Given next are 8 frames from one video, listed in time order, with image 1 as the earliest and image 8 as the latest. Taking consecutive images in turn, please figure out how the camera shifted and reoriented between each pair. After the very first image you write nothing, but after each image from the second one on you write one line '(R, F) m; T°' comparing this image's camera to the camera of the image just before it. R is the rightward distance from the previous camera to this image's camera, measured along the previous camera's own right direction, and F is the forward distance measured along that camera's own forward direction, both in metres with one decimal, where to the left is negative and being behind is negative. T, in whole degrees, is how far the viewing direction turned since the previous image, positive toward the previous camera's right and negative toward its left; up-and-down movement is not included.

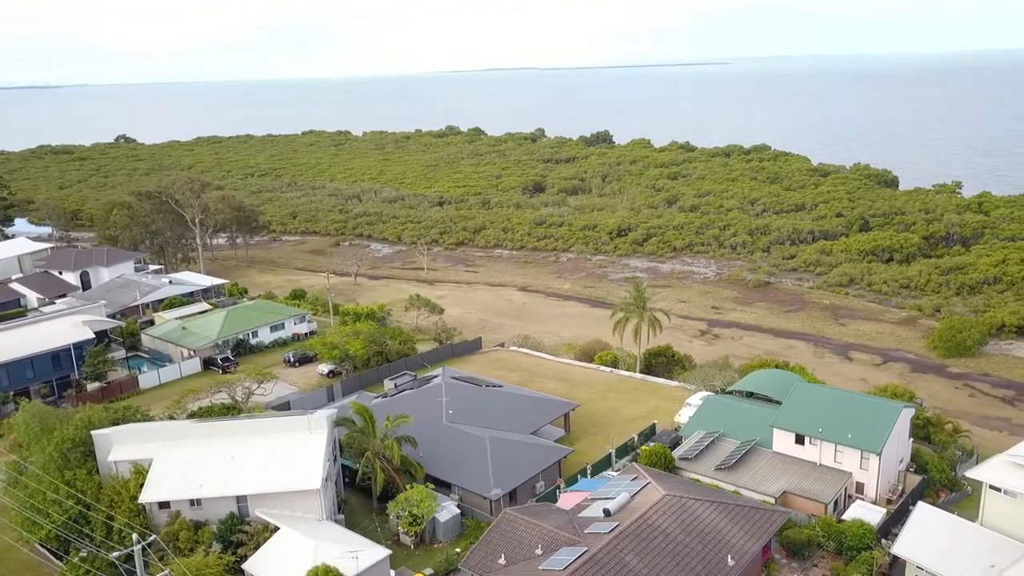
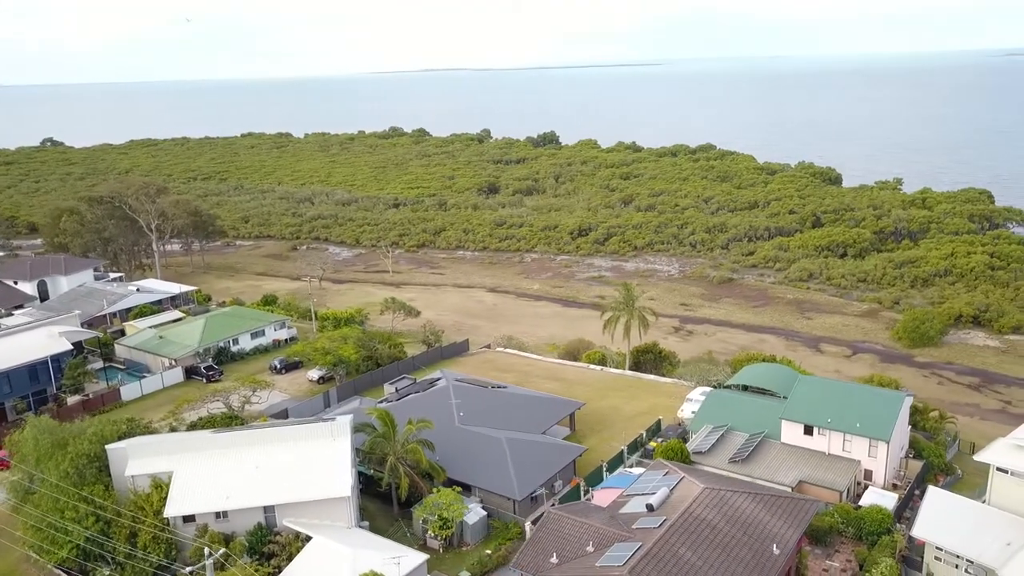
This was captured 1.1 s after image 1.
(-2.1, 0.0) m; +4°
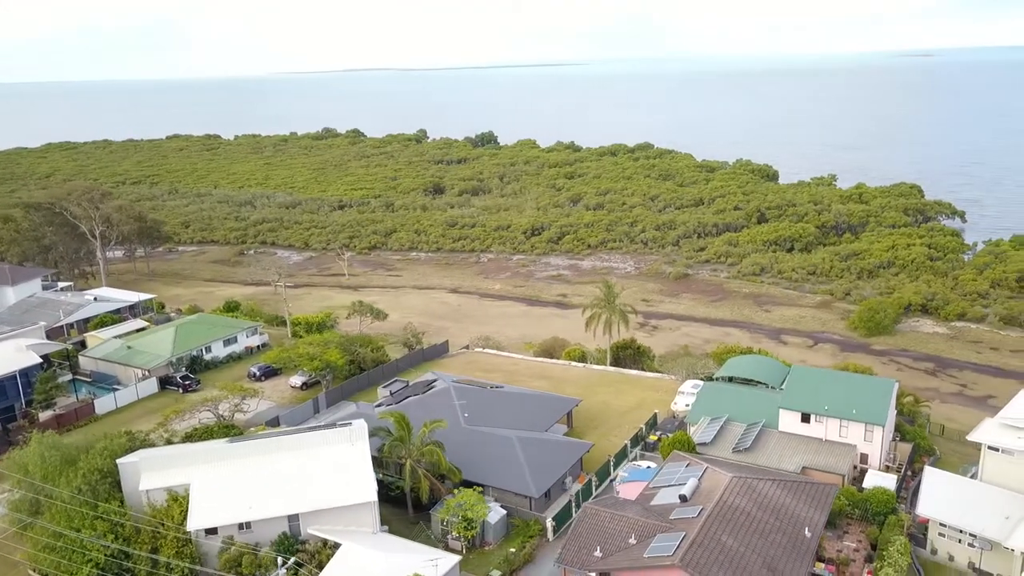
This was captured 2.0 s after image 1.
(-2.2, -0.1) m; +5°
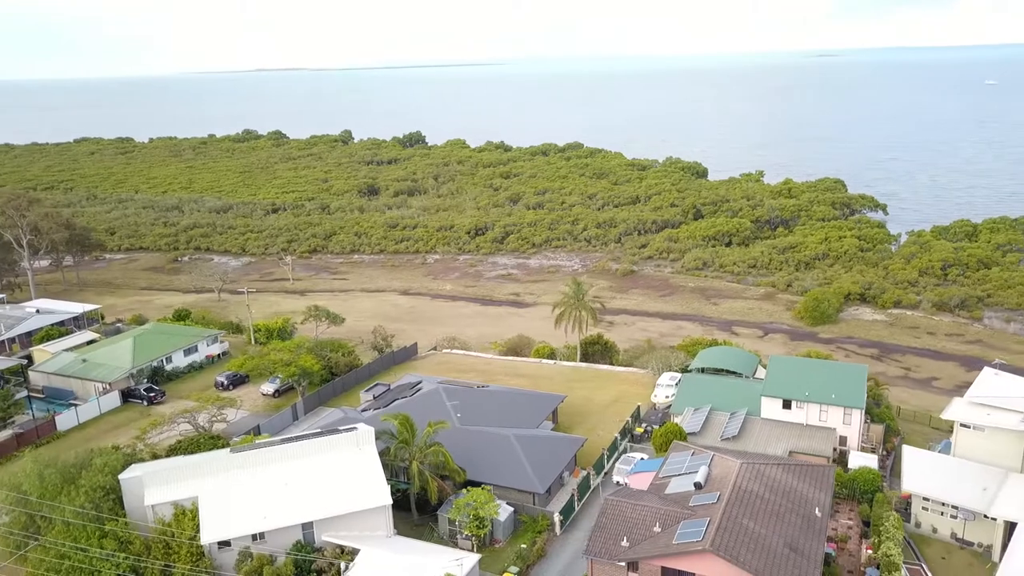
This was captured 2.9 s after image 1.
(-2.1, -0.1) m; +5°
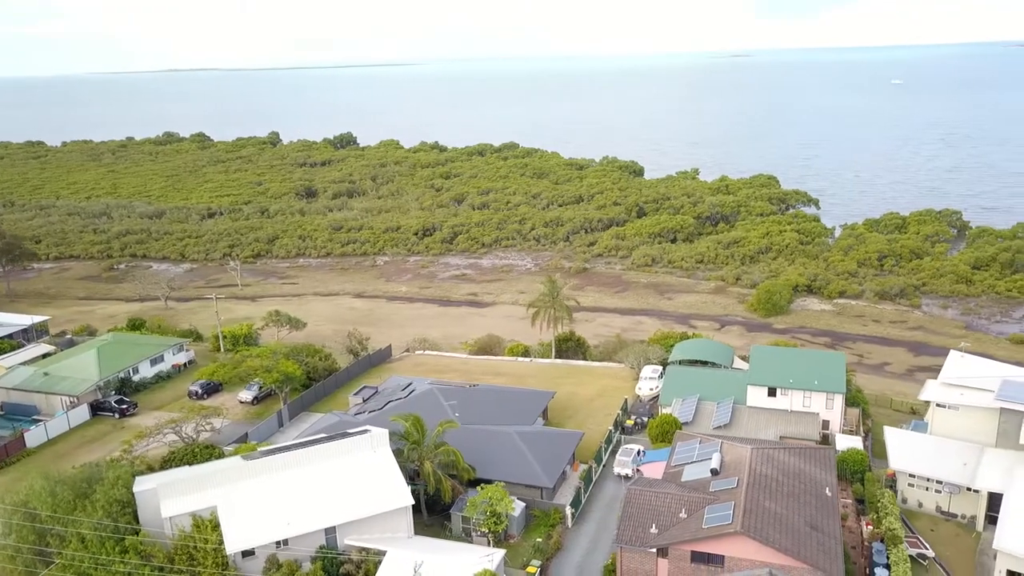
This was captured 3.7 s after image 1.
(-2.1, -0.2) m; +5°
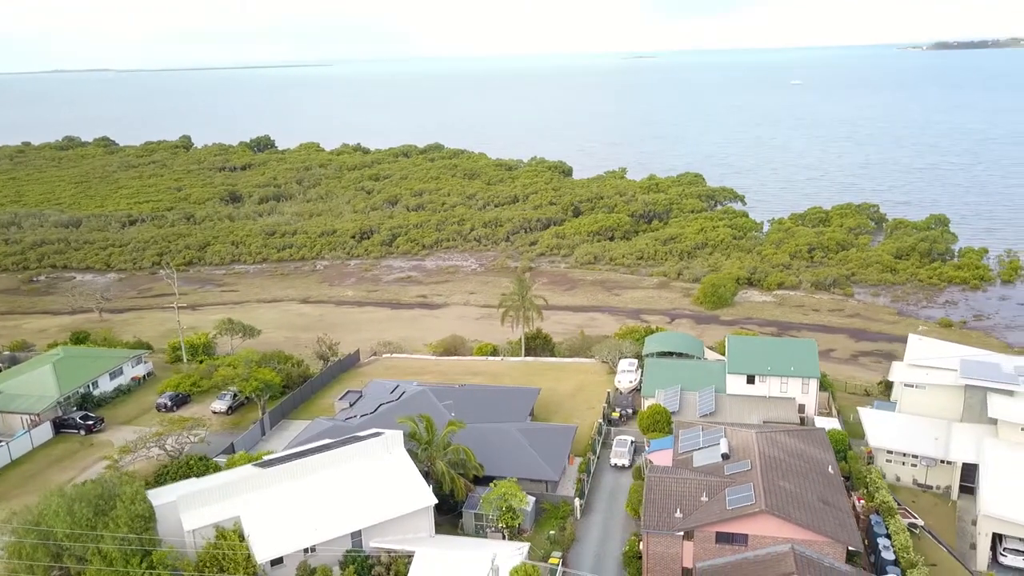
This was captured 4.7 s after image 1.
(-2.4, -0.2) m; +6°
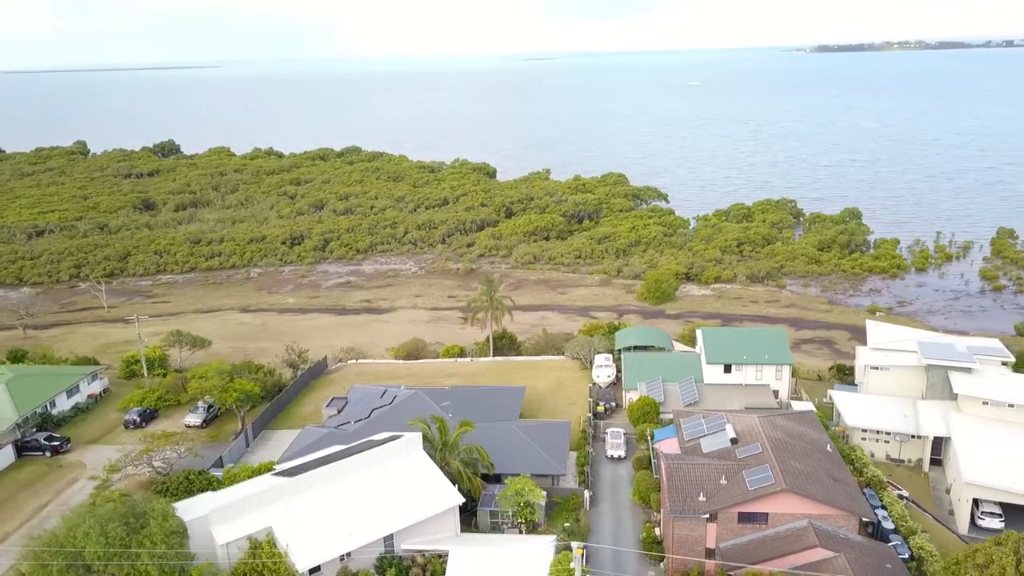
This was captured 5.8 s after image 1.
(-2.7, -0.3) m; +7°
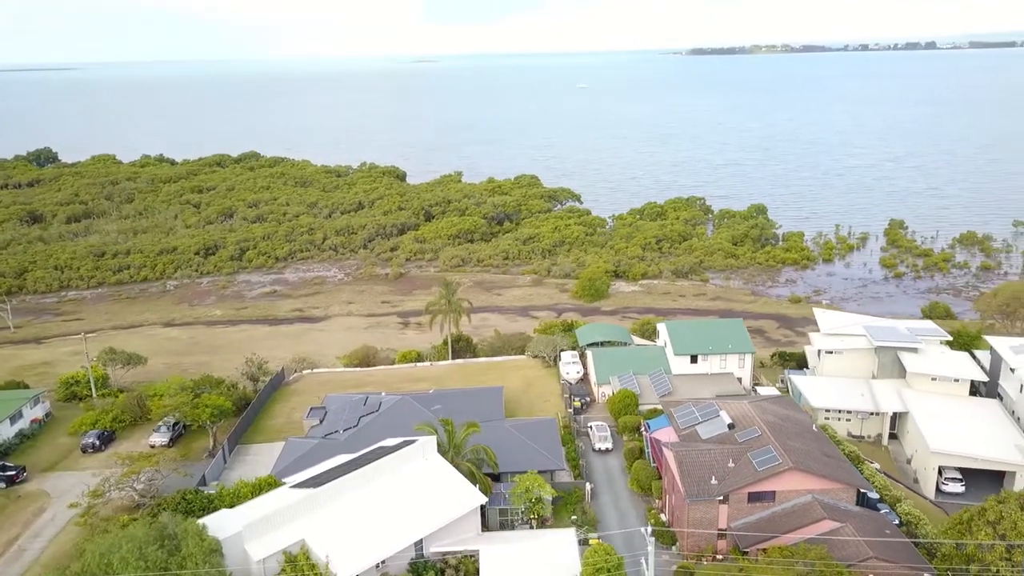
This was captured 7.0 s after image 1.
(-3.0, -0.2) m; +8°
